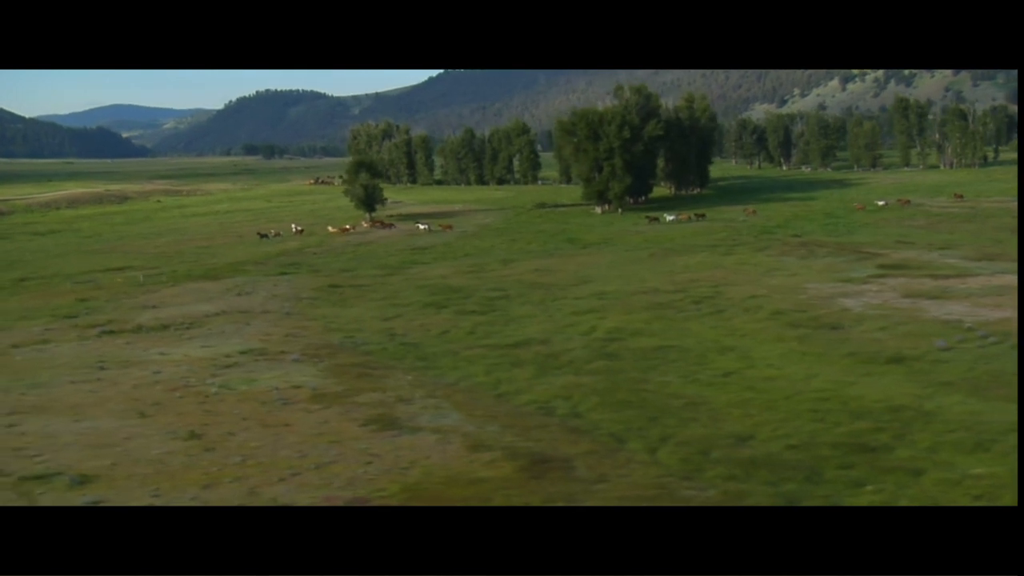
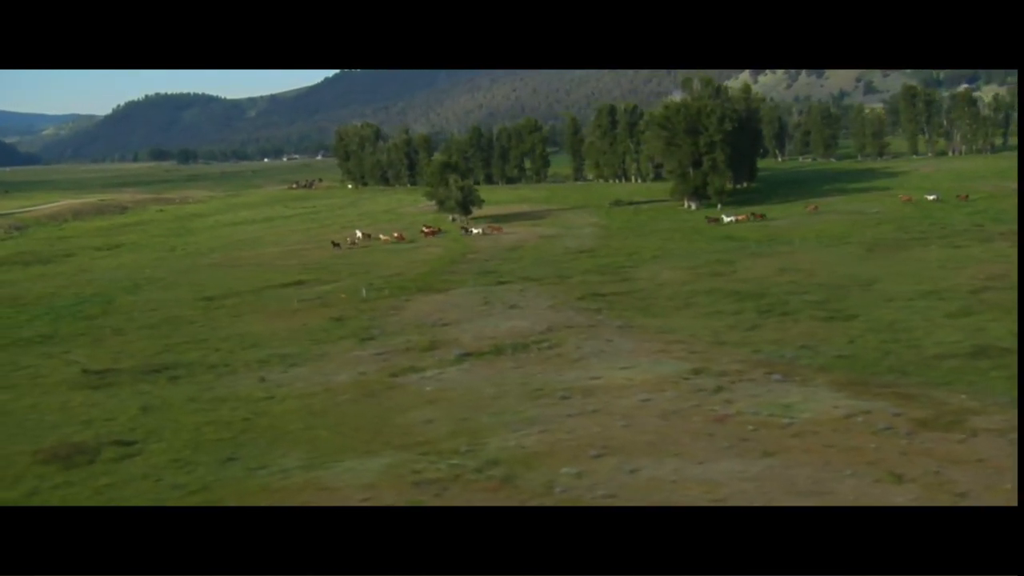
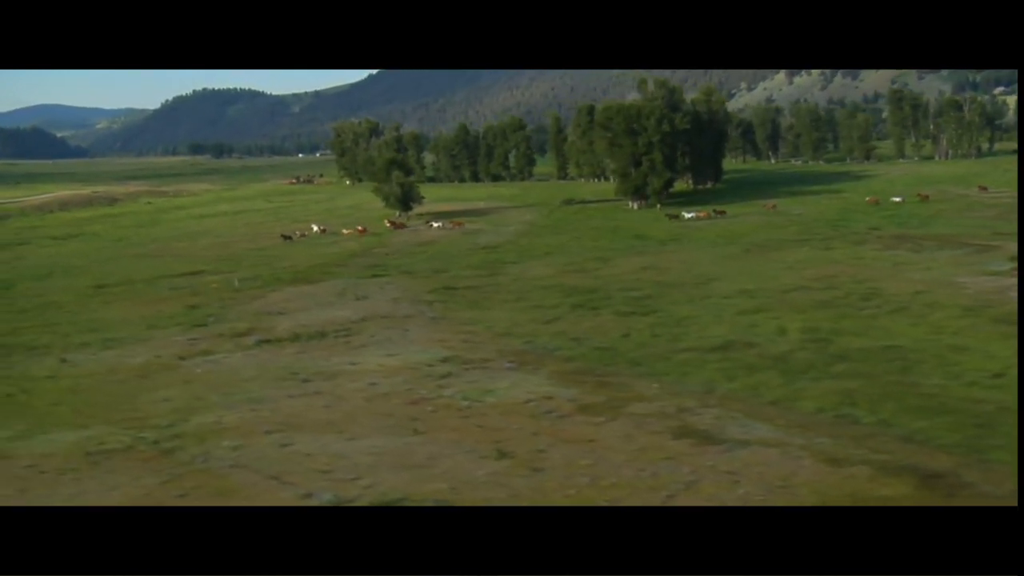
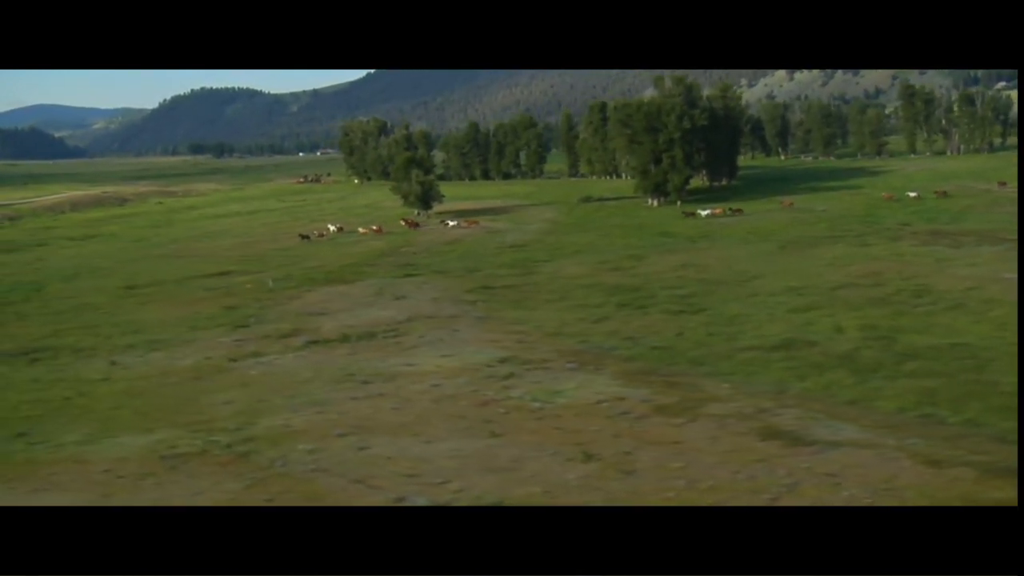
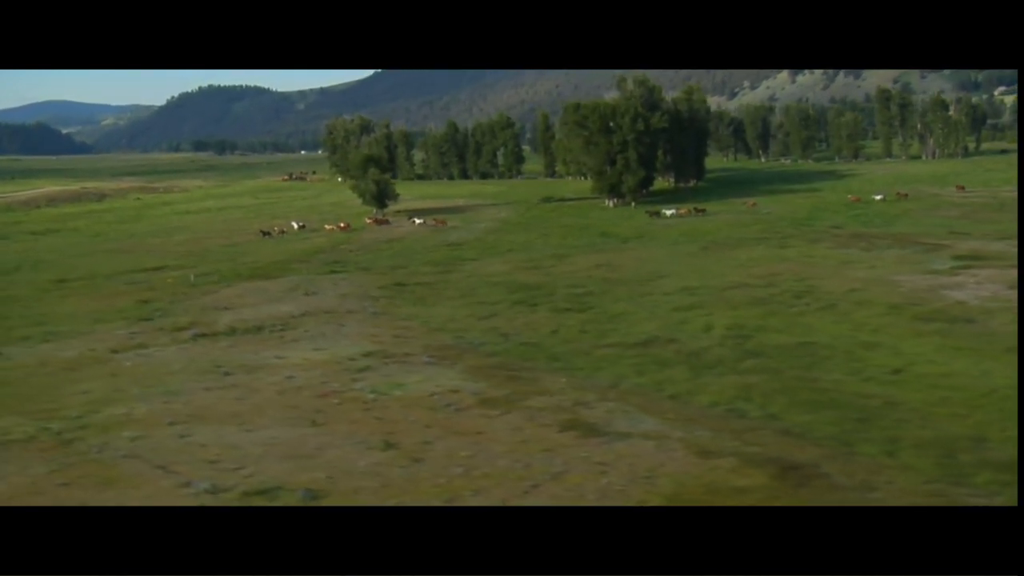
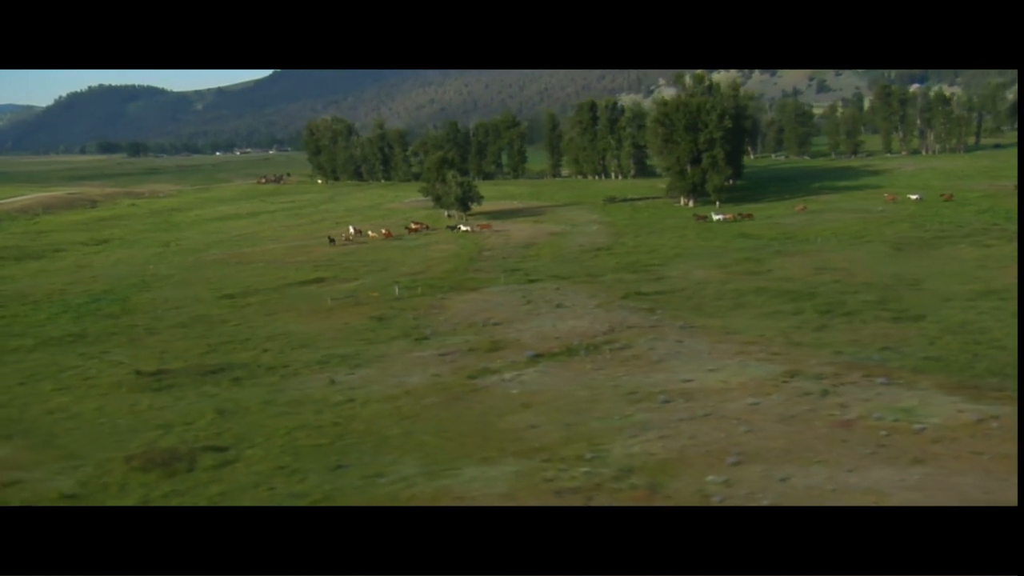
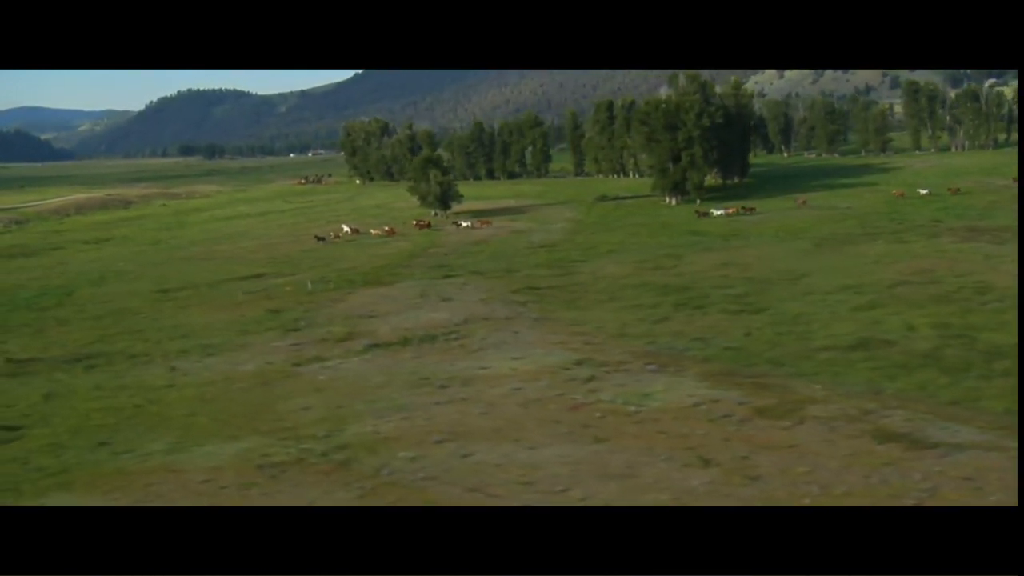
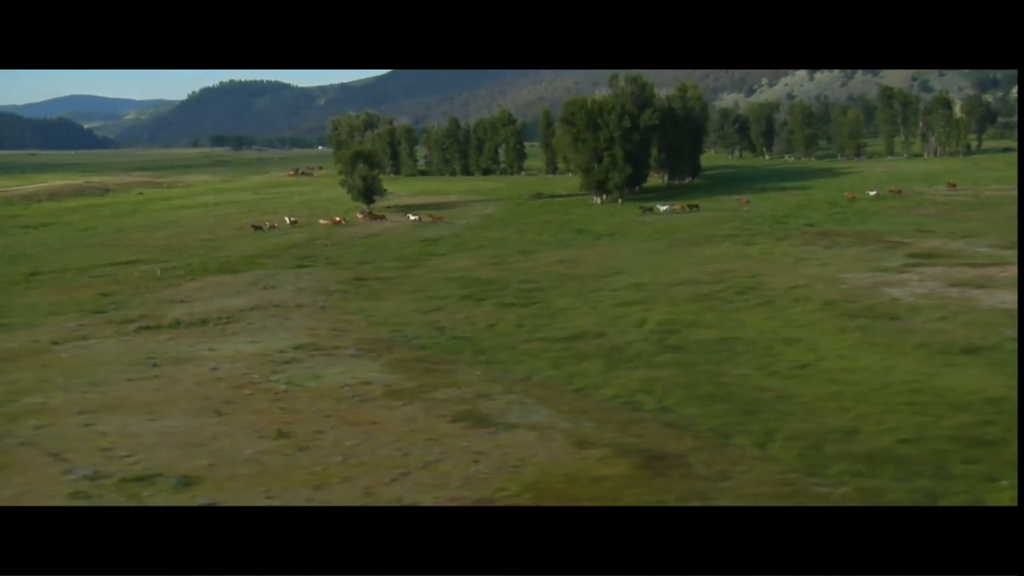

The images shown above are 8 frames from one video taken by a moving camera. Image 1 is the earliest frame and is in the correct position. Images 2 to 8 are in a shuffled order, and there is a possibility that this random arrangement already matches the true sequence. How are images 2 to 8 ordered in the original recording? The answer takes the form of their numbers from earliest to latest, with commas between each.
8, 5, 3, 4, 7, 2, 6
